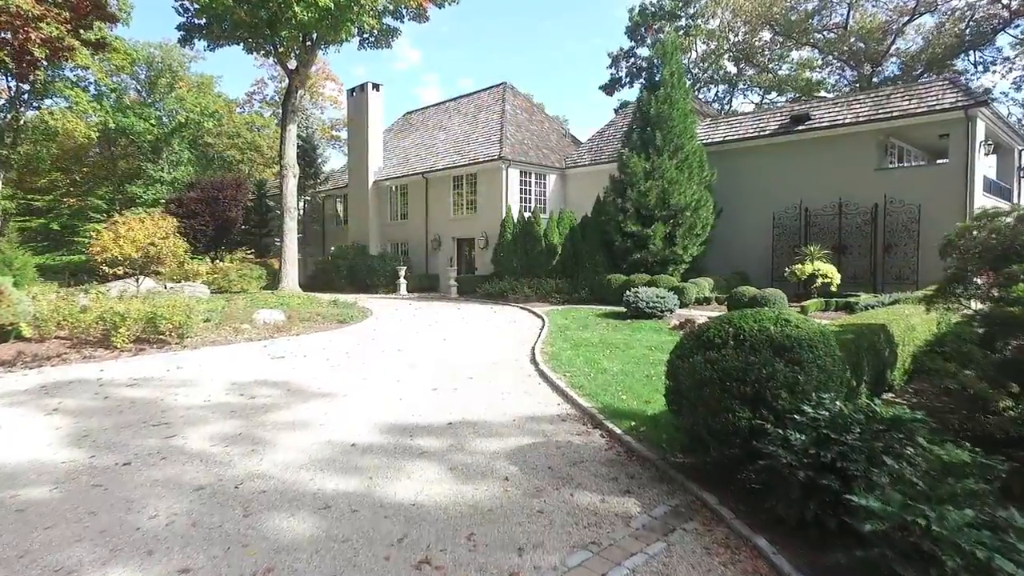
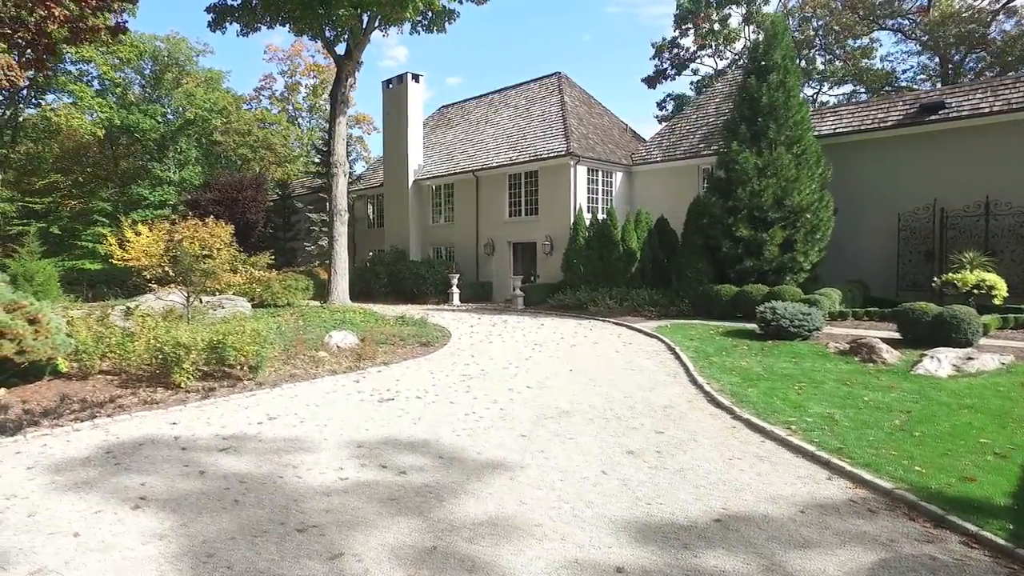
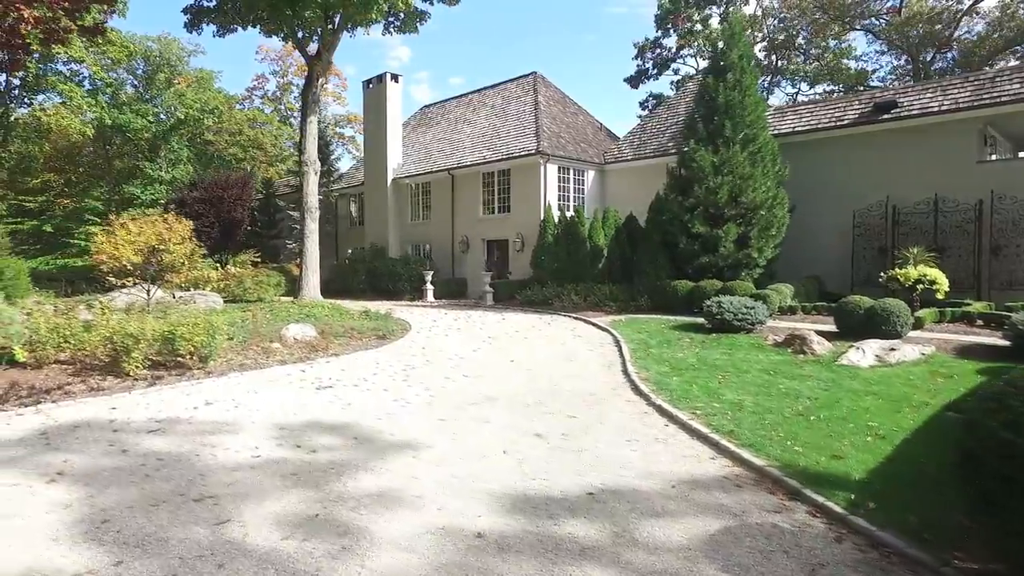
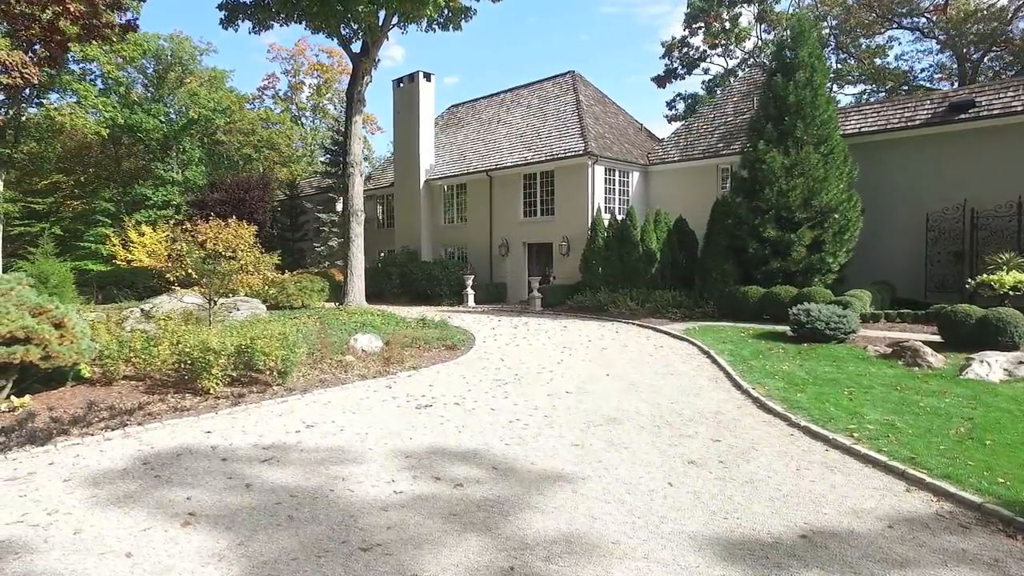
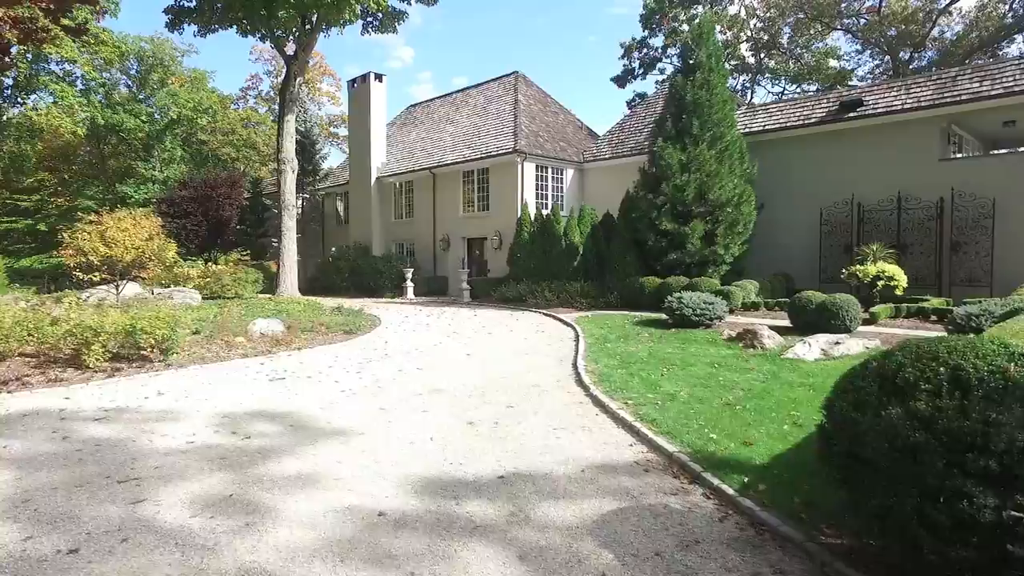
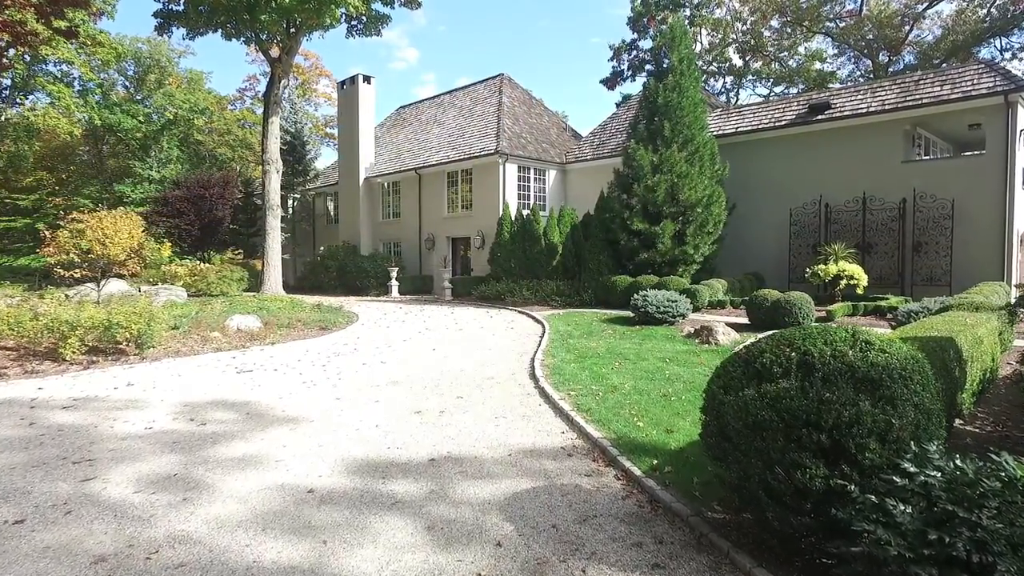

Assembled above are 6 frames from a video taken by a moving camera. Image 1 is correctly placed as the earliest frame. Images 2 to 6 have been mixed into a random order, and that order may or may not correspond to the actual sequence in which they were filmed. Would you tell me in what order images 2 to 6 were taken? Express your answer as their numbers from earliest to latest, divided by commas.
6, 5, 3, 2, 4
